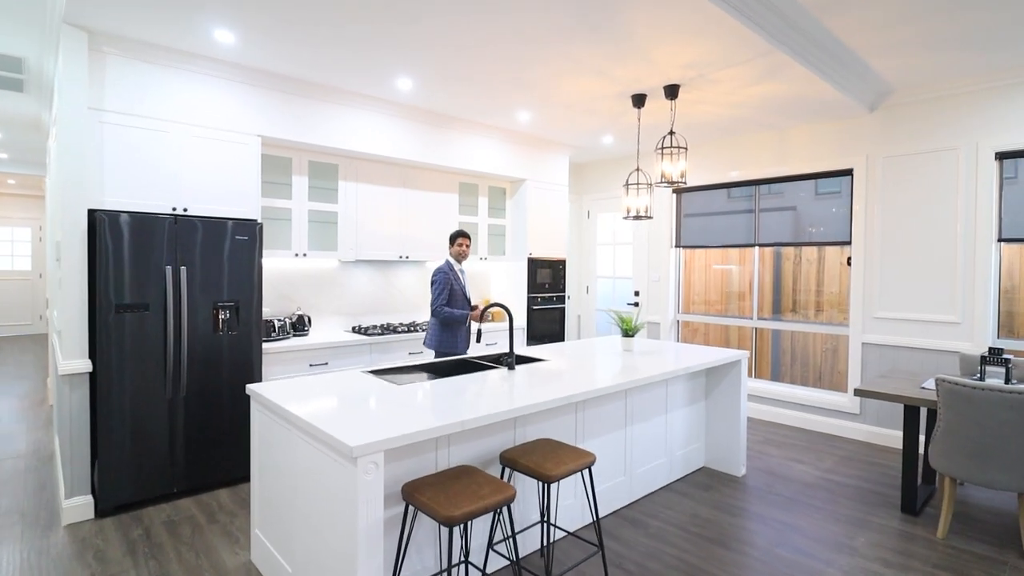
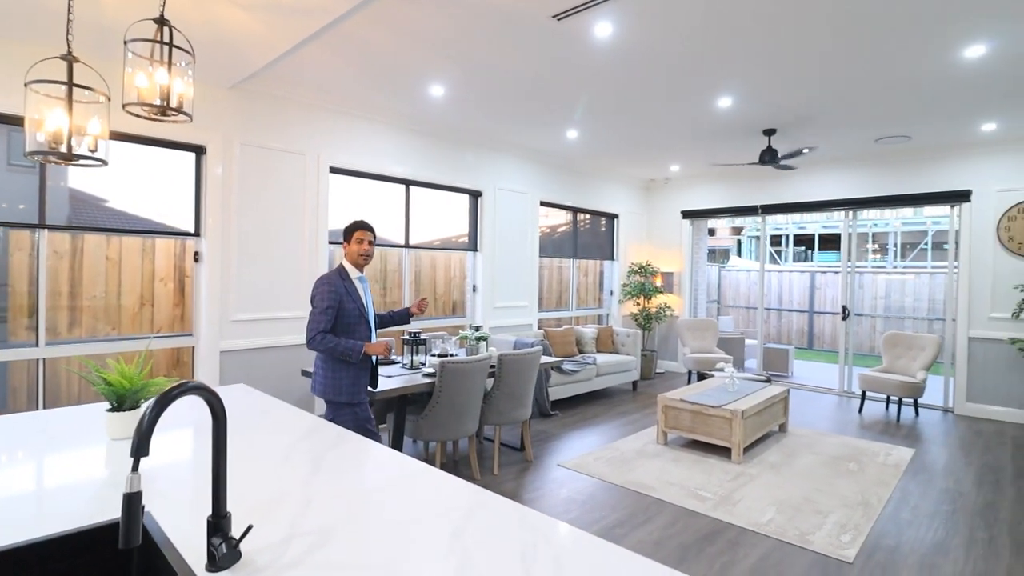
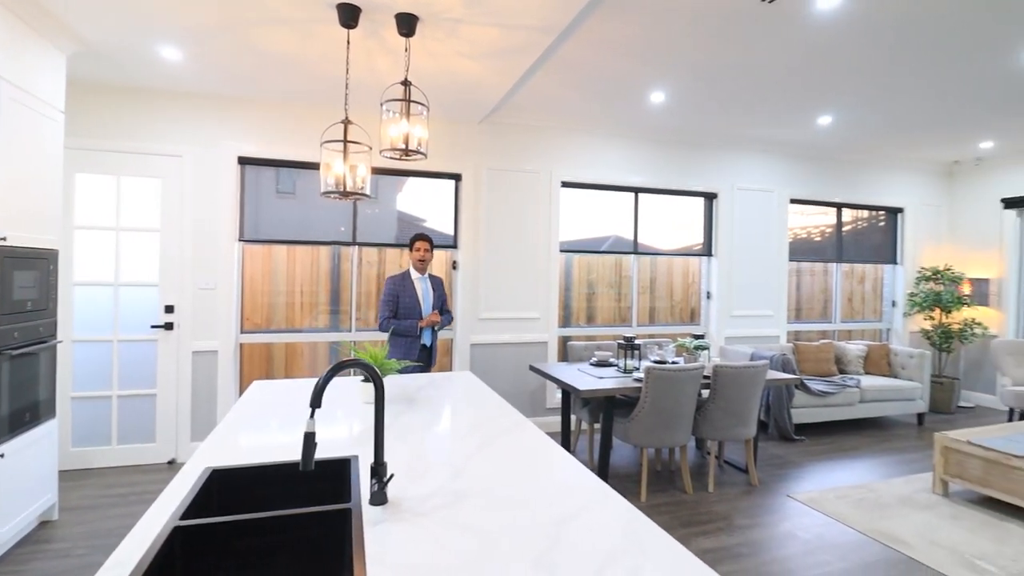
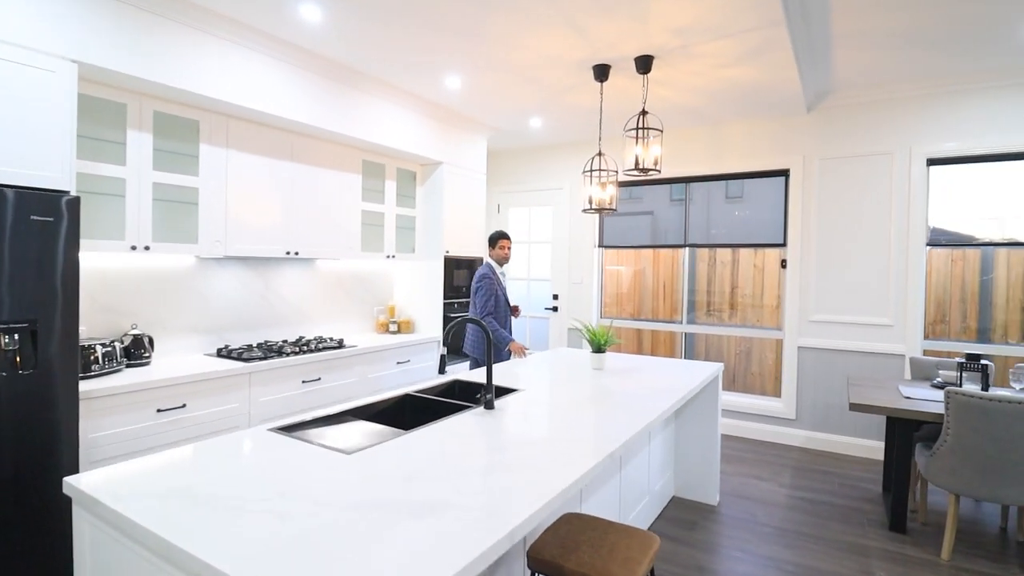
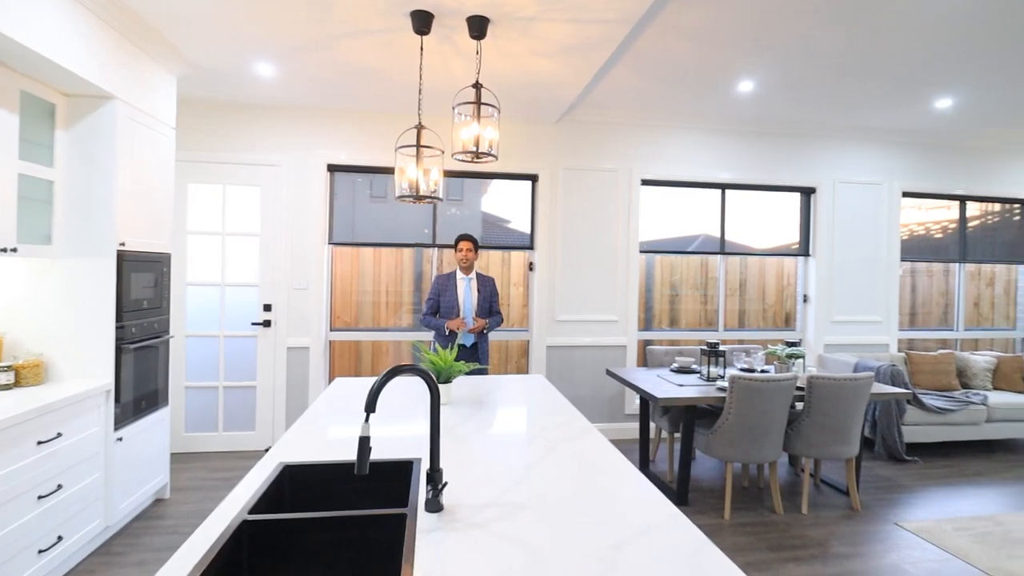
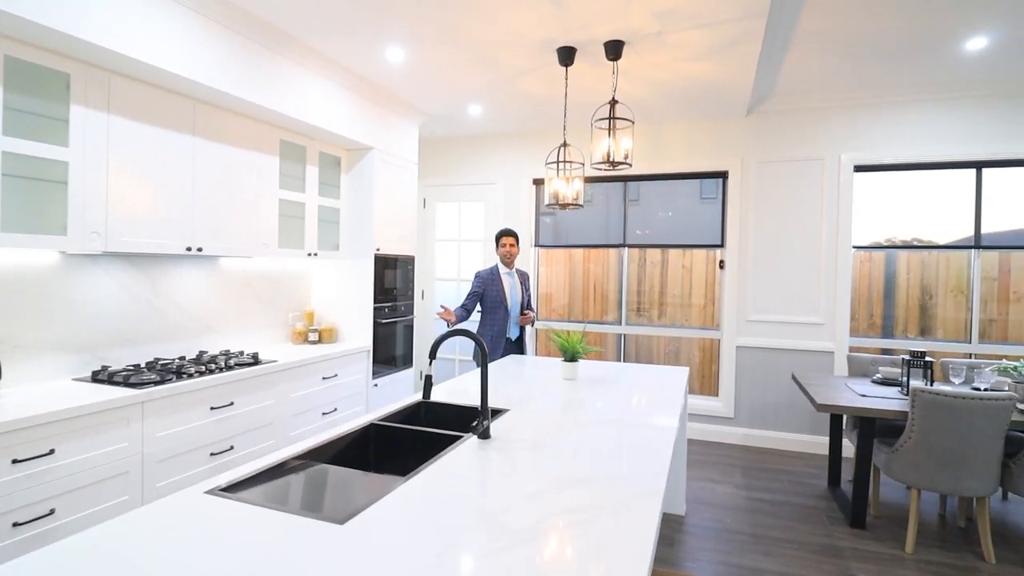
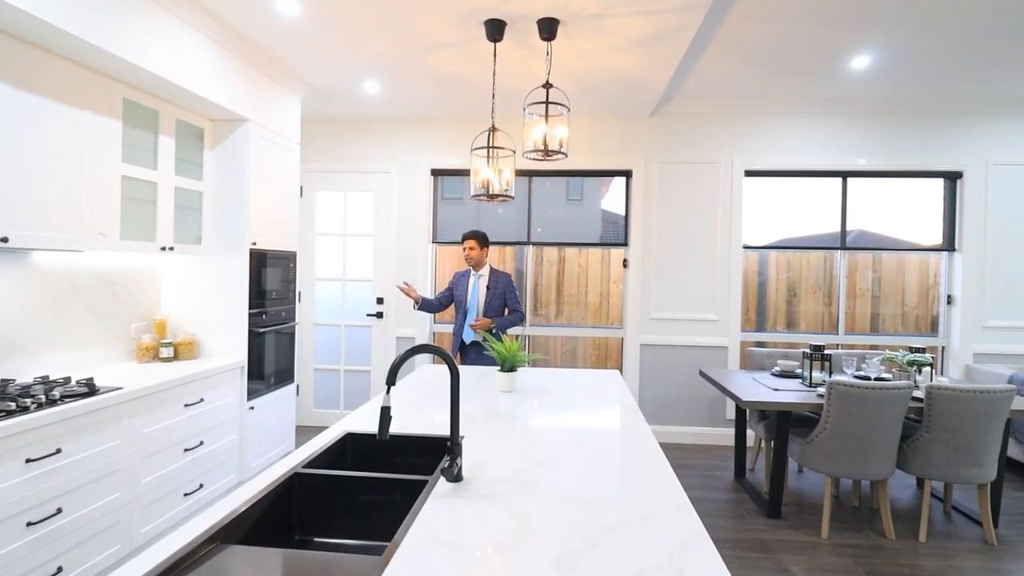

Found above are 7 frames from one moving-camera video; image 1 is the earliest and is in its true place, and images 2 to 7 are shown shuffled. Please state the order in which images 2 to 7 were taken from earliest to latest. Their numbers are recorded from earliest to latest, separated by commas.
4, 6, 7, 5, 3, 2
